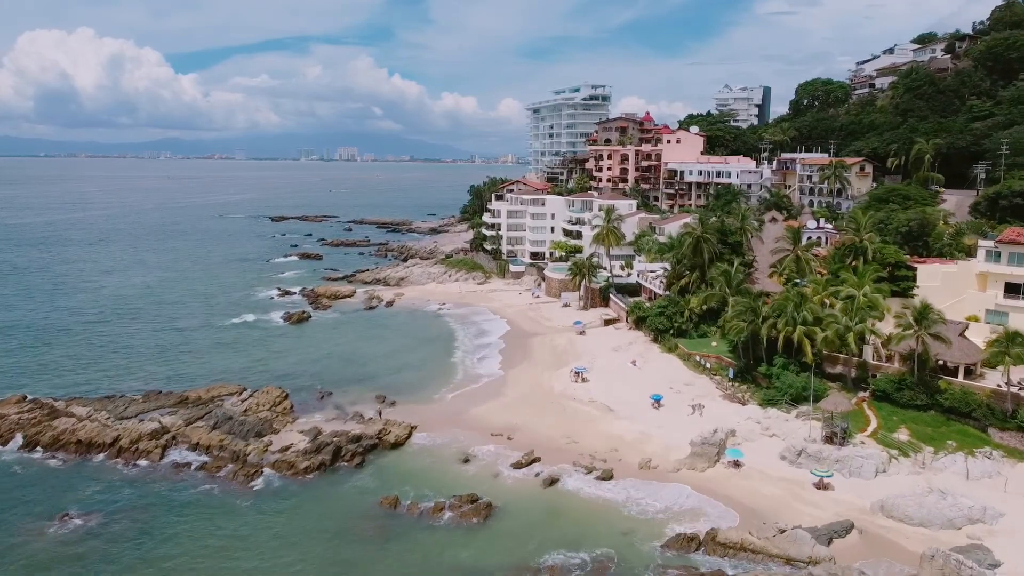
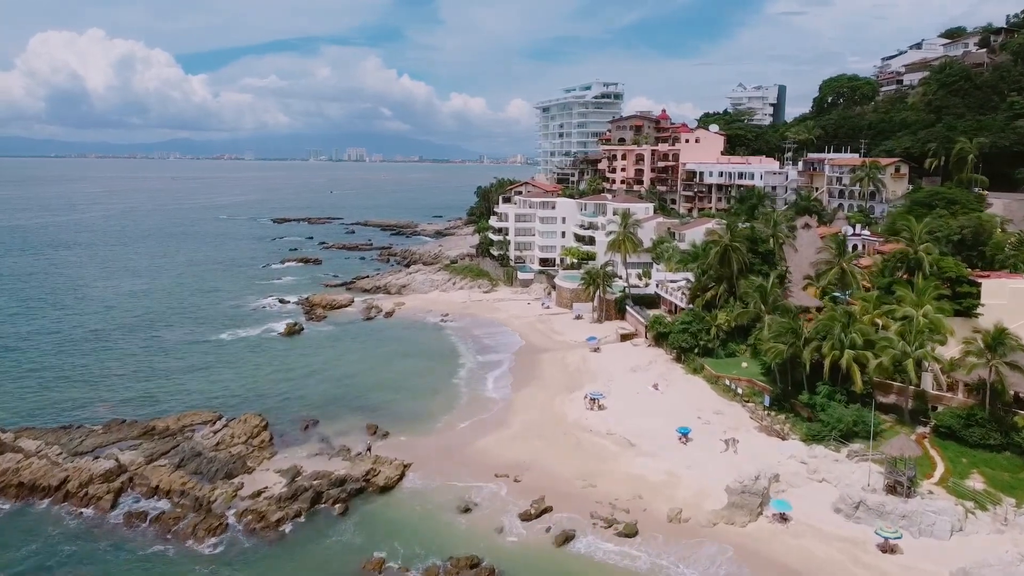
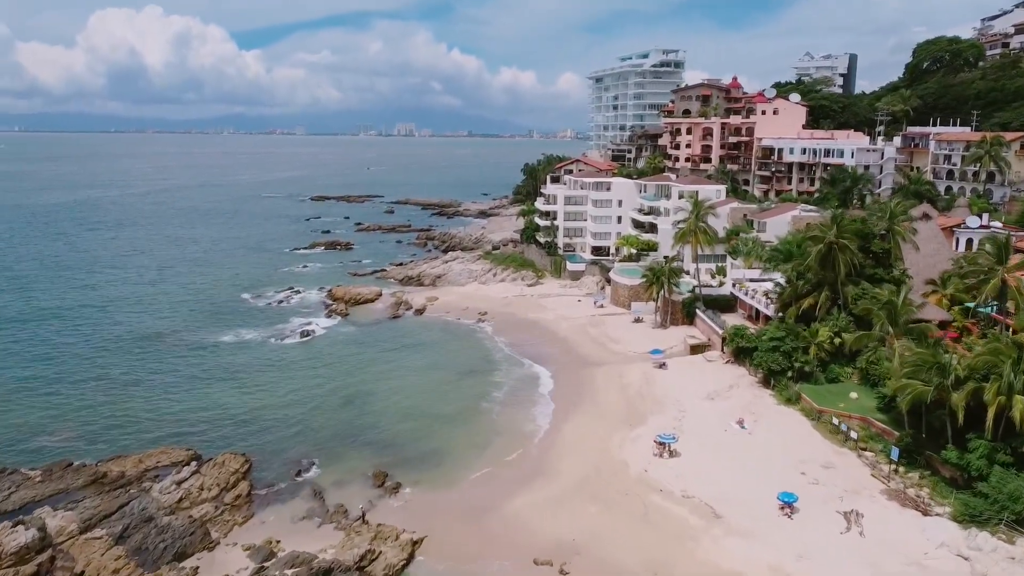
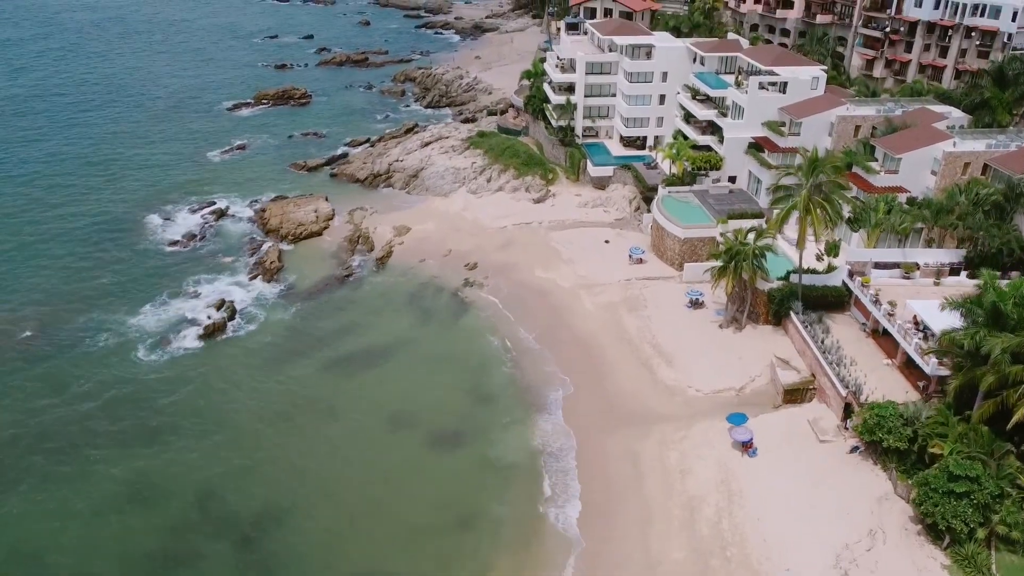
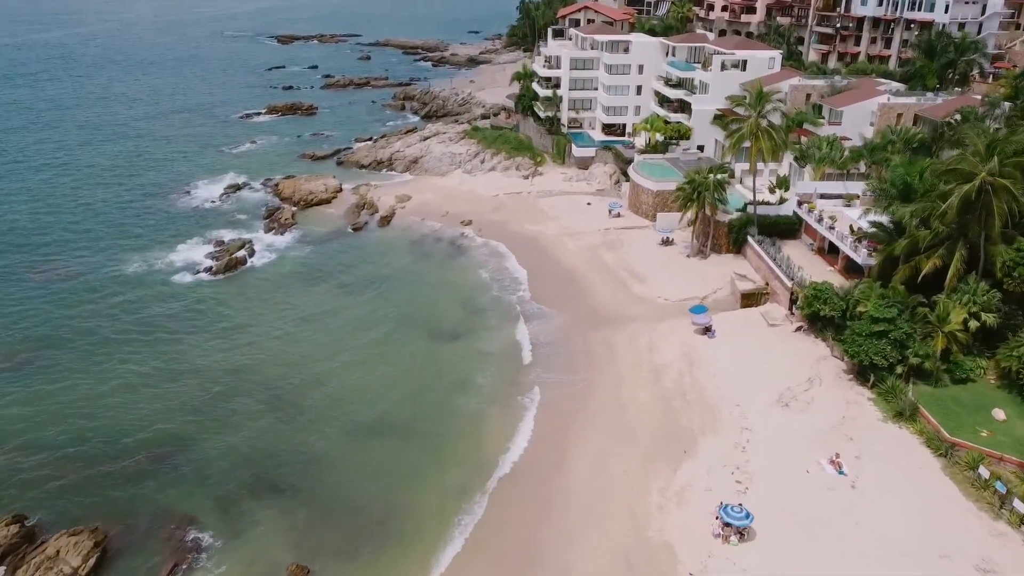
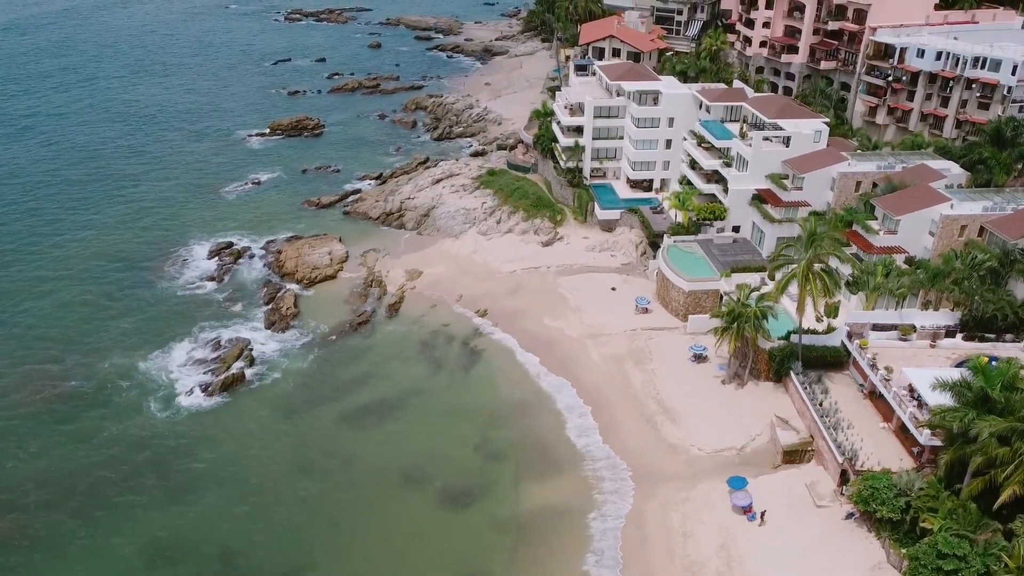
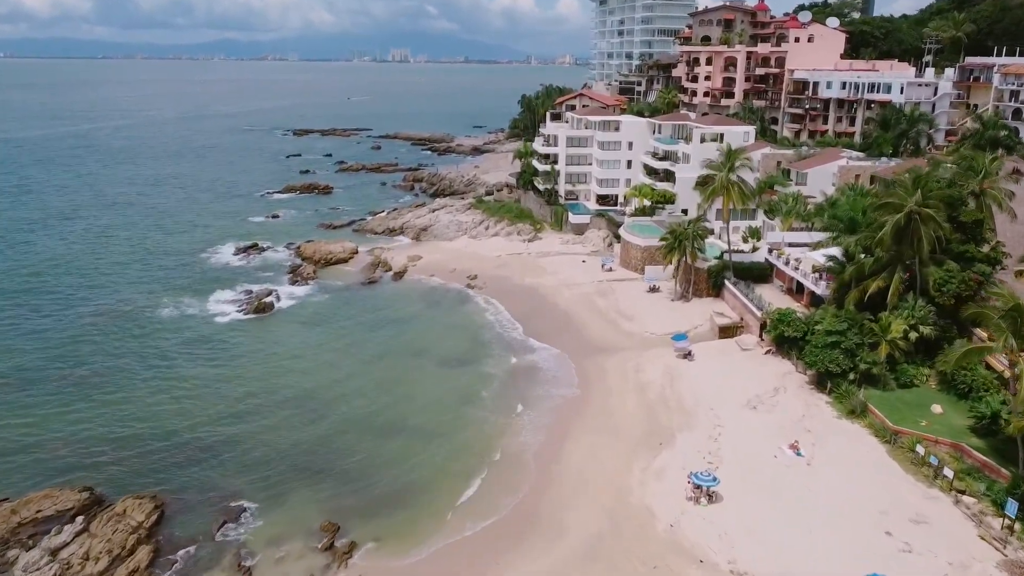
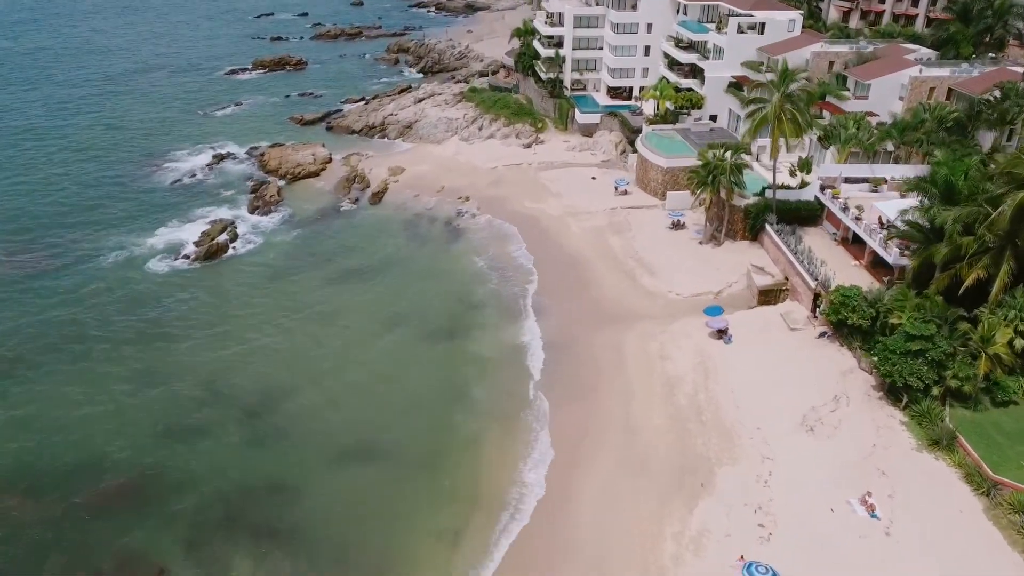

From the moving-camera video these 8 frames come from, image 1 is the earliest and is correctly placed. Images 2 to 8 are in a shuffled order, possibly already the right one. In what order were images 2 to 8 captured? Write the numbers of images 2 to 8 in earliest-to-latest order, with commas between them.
2, 3, 7, 5, 8, 4, 6
